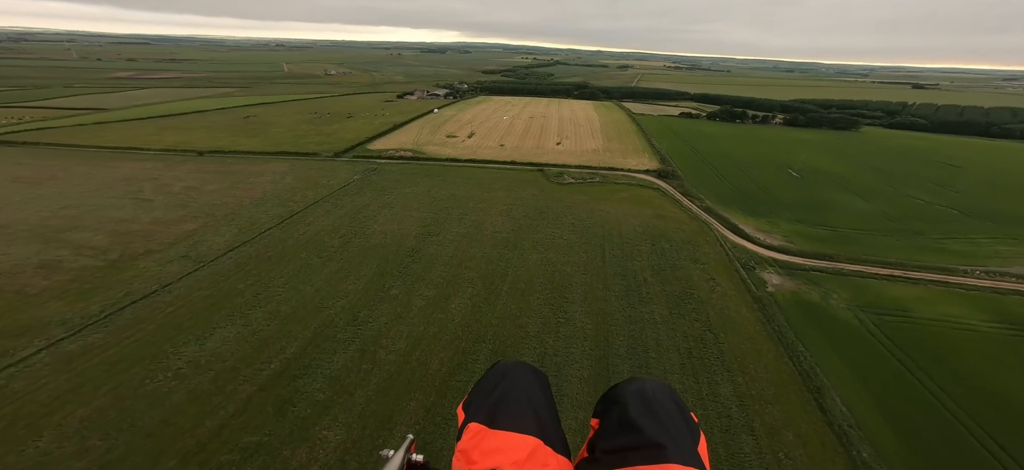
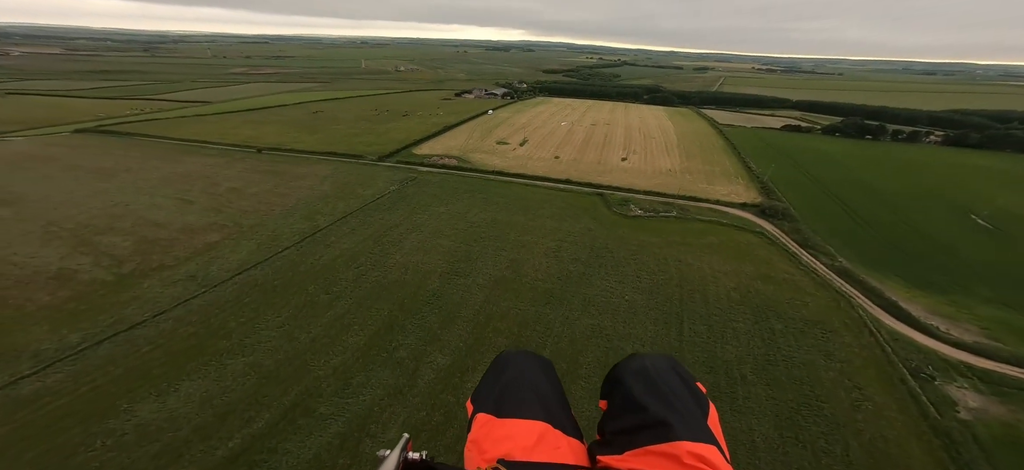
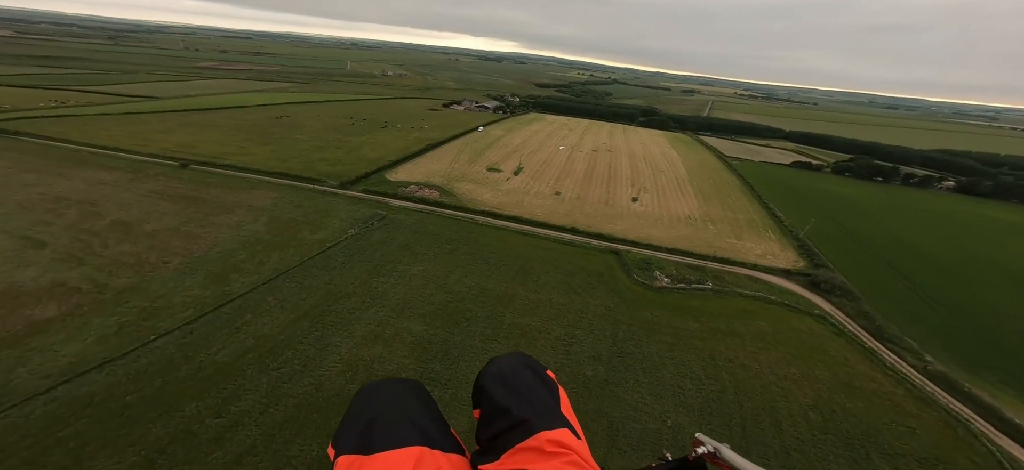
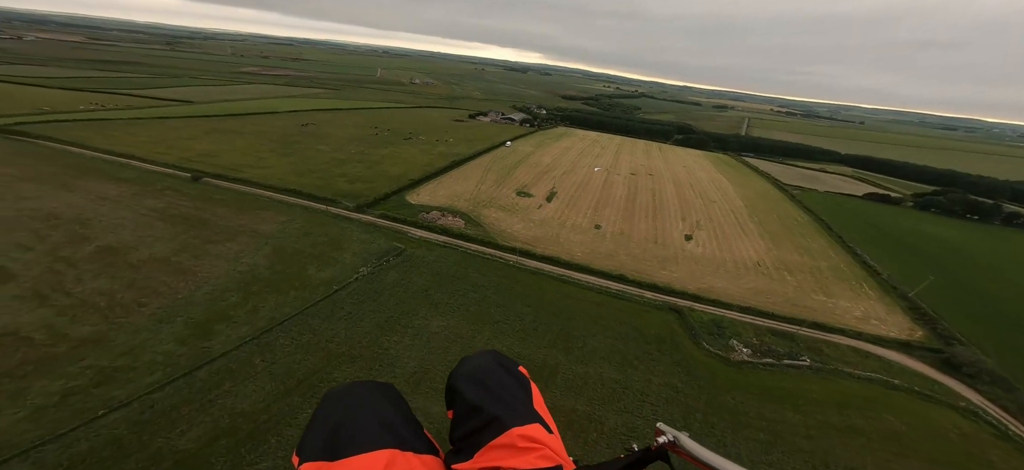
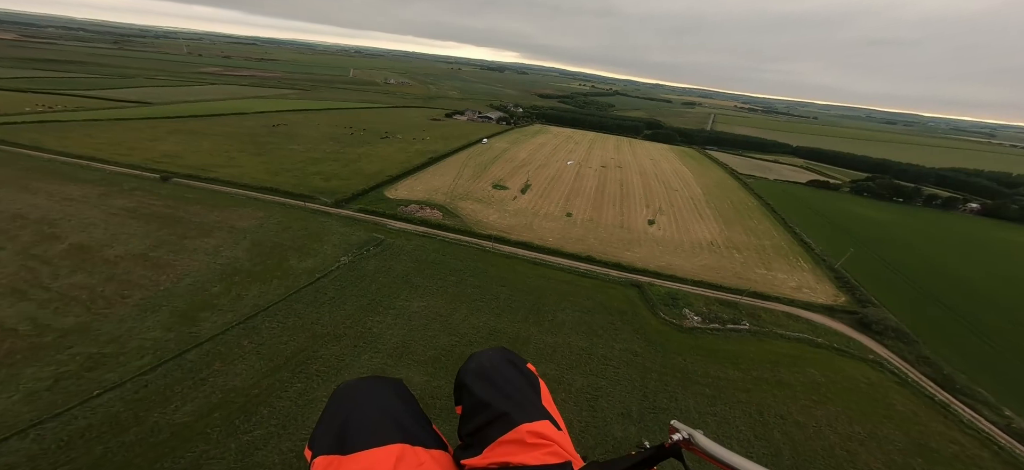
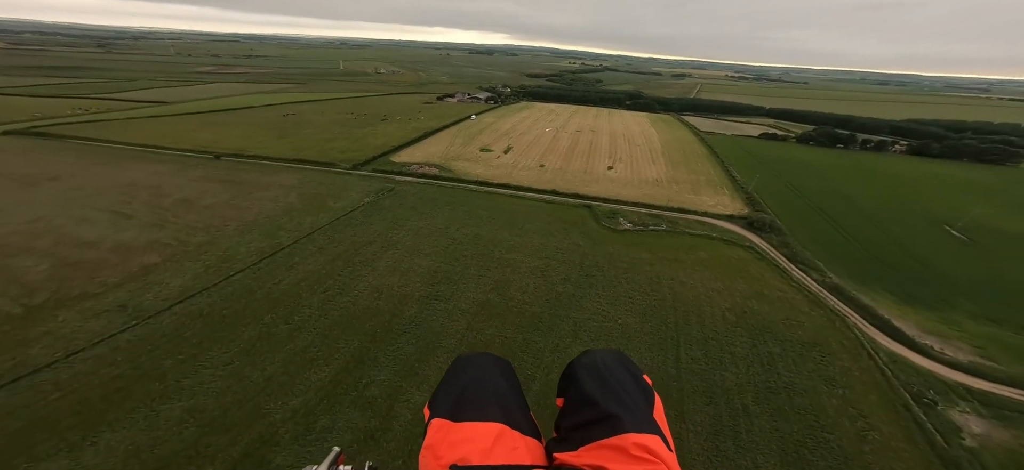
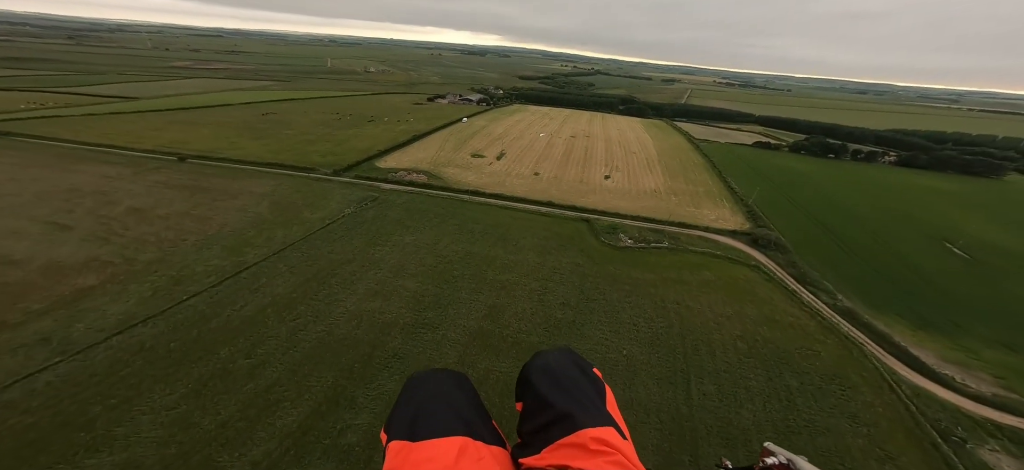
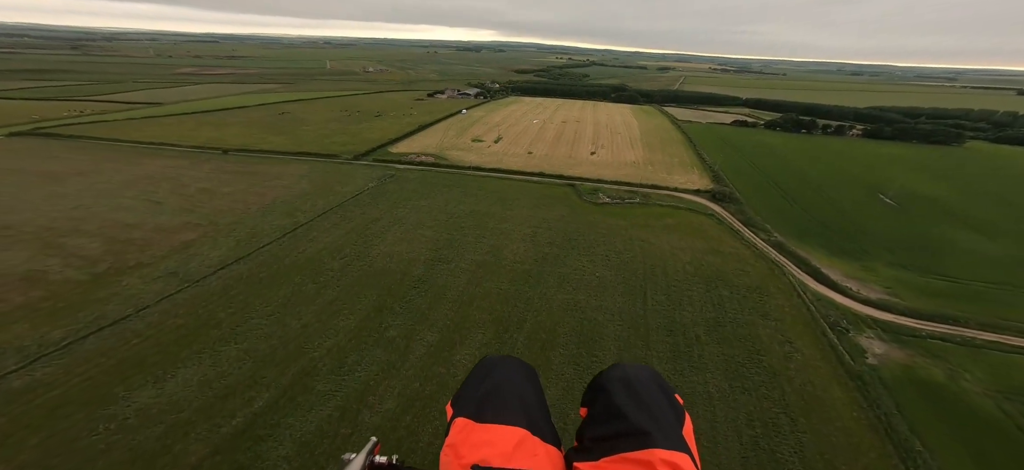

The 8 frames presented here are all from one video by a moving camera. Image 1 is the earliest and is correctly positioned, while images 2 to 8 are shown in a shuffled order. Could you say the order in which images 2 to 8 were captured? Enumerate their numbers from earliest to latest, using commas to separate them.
8, 2, 6, 7, 3, 5, 4
